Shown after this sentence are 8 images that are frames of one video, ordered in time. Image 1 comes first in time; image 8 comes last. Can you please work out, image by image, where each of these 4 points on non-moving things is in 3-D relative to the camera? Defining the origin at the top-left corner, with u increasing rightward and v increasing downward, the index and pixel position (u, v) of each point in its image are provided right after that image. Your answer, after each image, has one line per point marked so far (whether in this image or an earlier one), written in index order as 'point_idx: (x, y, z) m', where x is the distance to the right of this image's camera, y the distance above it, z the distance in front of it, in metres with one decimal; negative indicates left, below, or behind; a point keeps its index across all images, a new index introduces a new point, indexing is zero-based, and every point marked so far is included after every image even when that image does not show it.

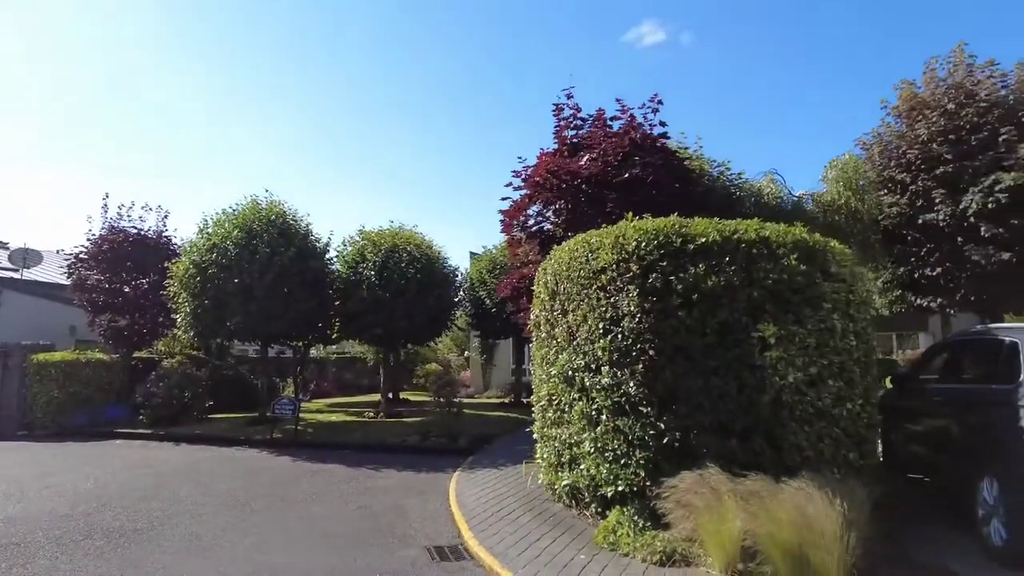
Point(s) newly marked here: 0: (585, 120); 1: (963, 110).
0: (+1.0, +2.3, +8.9) m
1: (+7.4, +2.9, +10.8) m
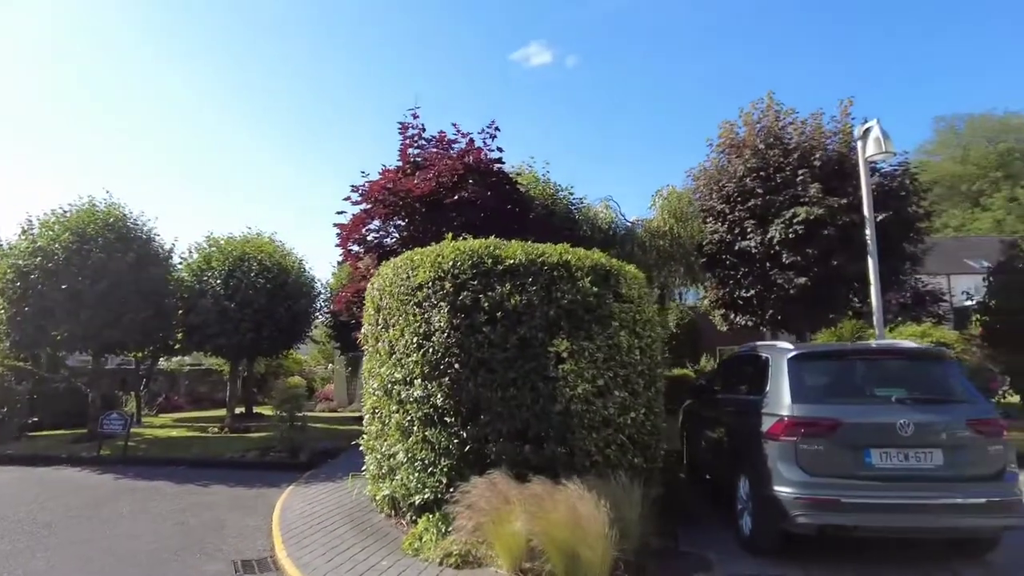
0: (-1.2, +2.1, +9.2) m
1: (+4.8, +2.5, +12.2) m
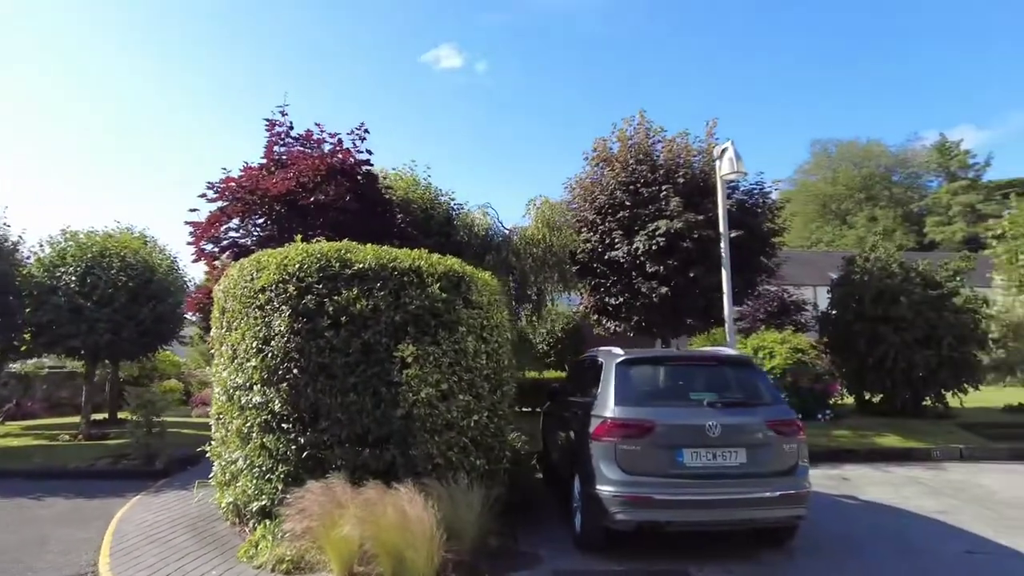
0: (-3.0, +2.1, +9.1) m
1: (+2.5, +2.4, +12.8) m
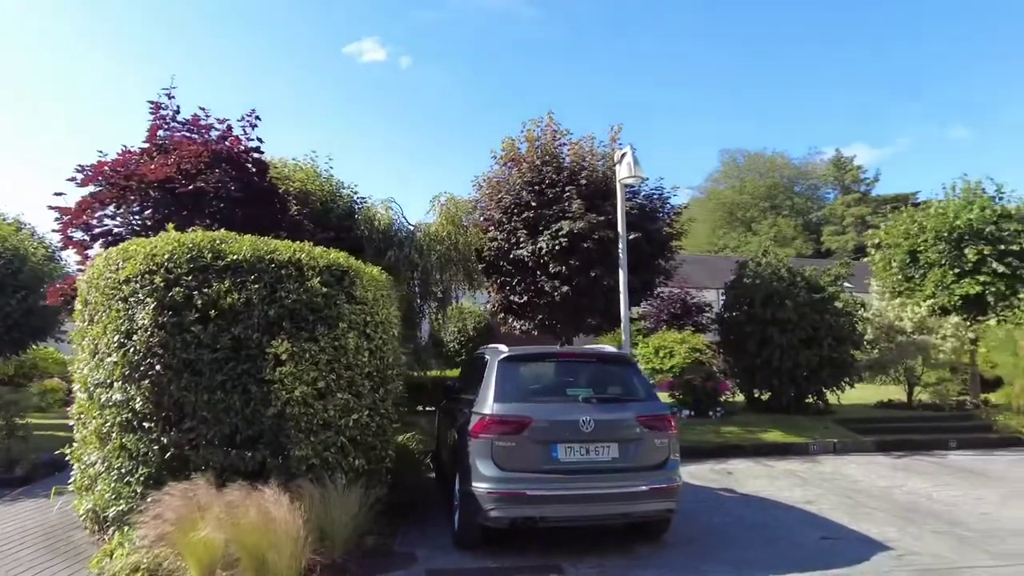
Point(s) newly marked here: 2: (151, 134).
0: (-4.4, +2.2, +8.6) m
1: (+0.6, +2.4, +12.9) m
2: (-4.8, +2.0, +8.6) m
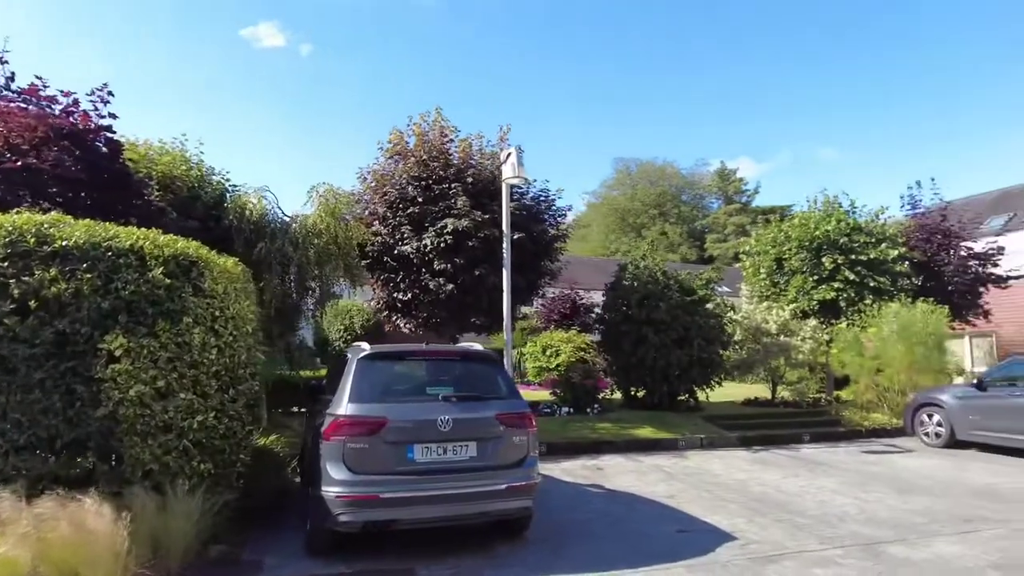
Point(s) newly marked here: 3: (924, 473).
0: (-5.9, +2.3, +7.7) m
1: (-1.6, +2.4, +12.7) m
2: (-6.3, +2.2, +7.7) m
3: (+5.9, -2.7, +9.4) m
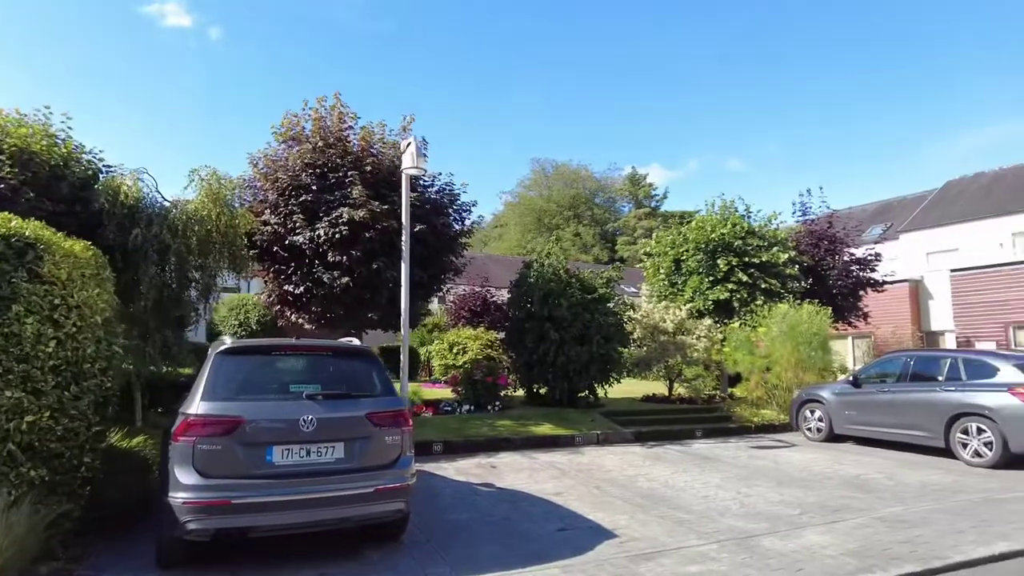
0: (-7.1, +2.5, +6.6) m
1: (-3.4, +2.5, +12.2) m
2: (-7.5, +2.4, +6.6) m
3: (+4.3, -2.7, +9.8) m
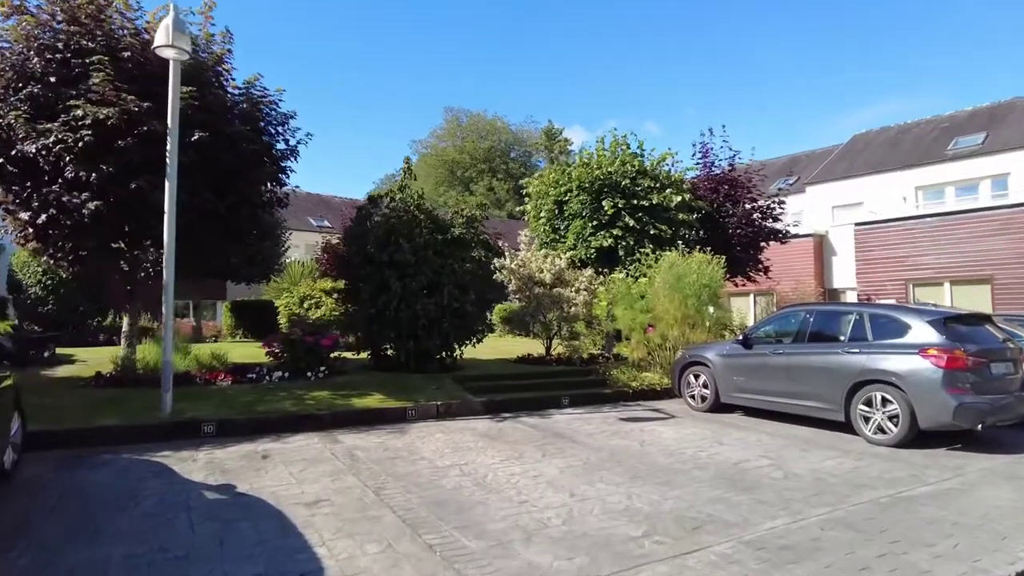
0: (-9.0, +3.2, +2.9) m
1: (-6.0, +3.5, +8.9) m
2: (-9.4, +3.1, +2.8) m
3: (+1.9, -1.9, +7.7) m
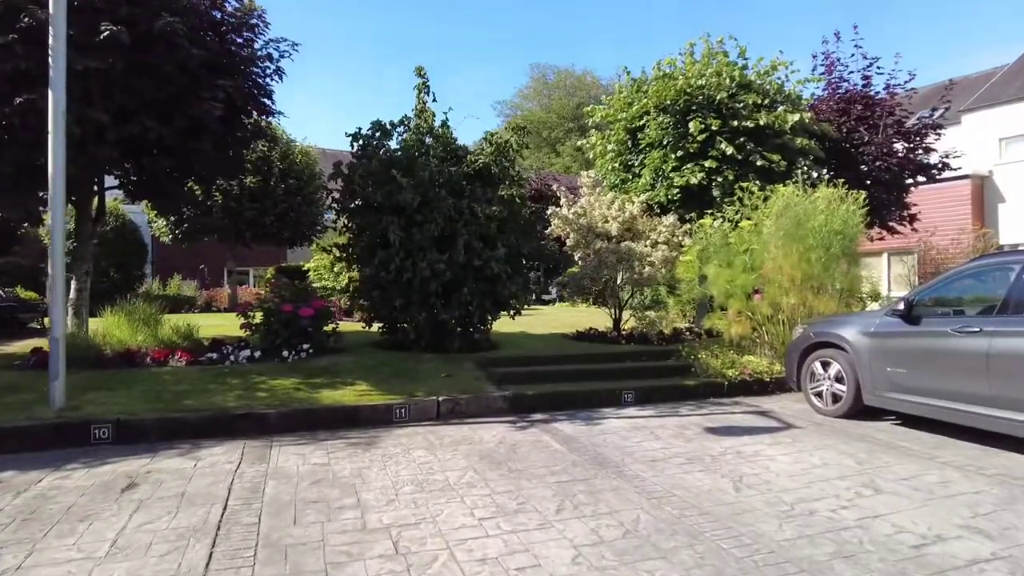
0: (-9.7, +3.4, +1.1) m
1: (-5.8, +4.0, +6.5) m
2: (-10.1, +3.3, +1.1) m
3: (+1.9, -1.4, +4.4) m
